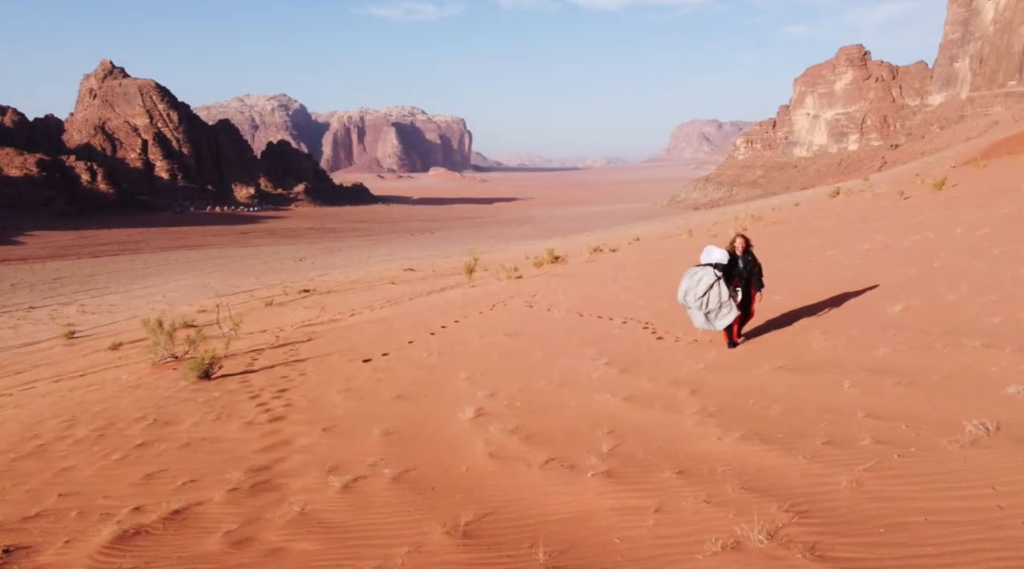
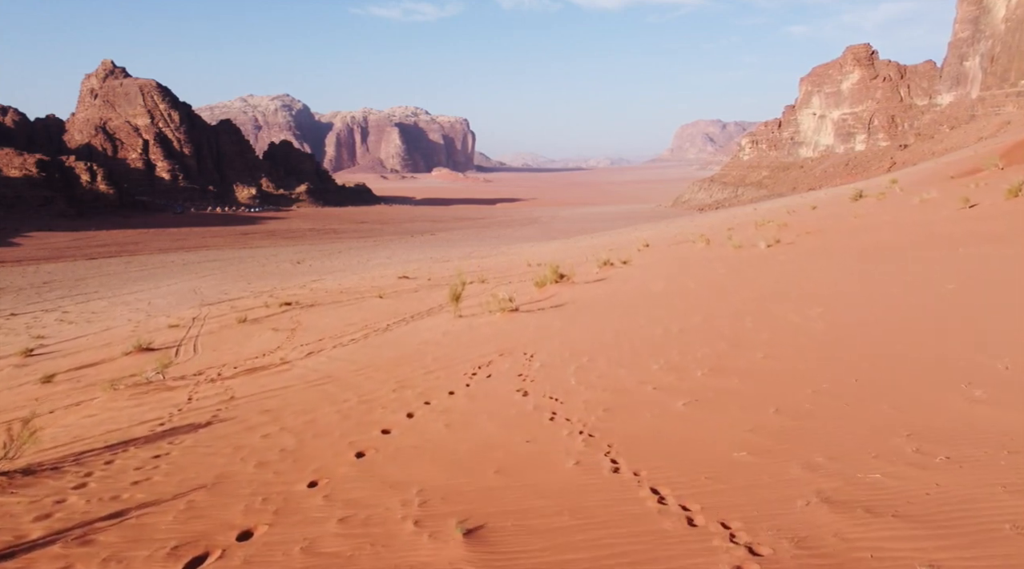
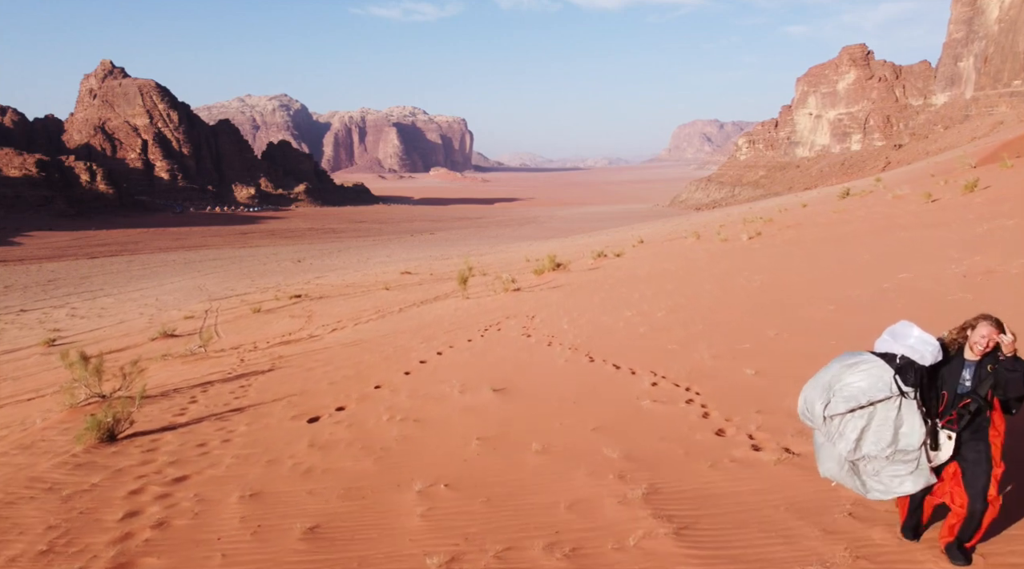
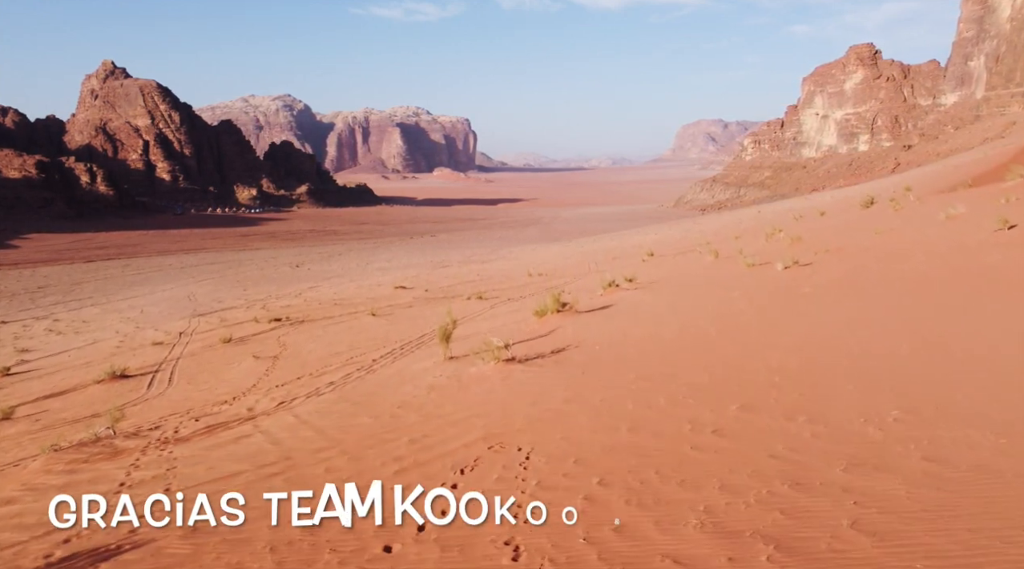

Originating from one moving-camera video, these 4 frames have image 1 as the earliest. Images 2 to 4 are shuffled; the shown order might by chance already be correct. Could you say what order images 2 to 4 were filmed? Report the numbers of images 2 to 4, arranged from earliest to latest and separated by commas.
3, 2, 4
